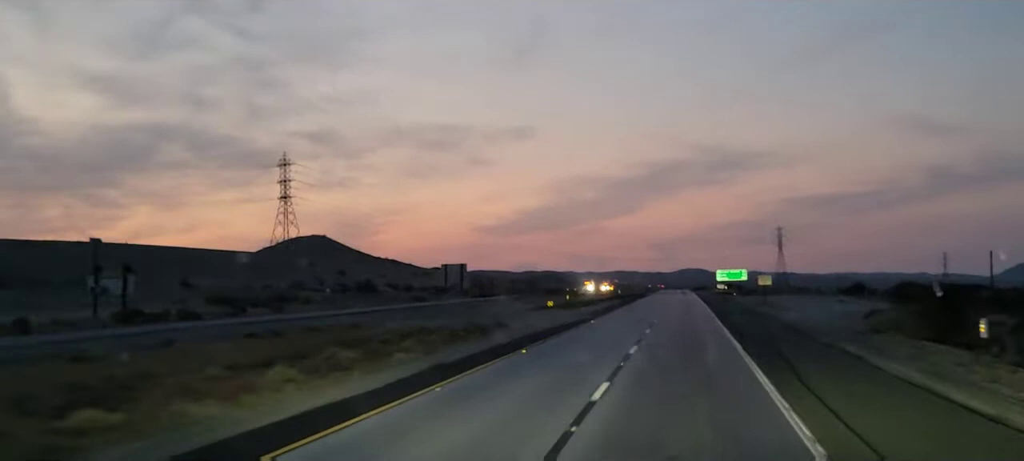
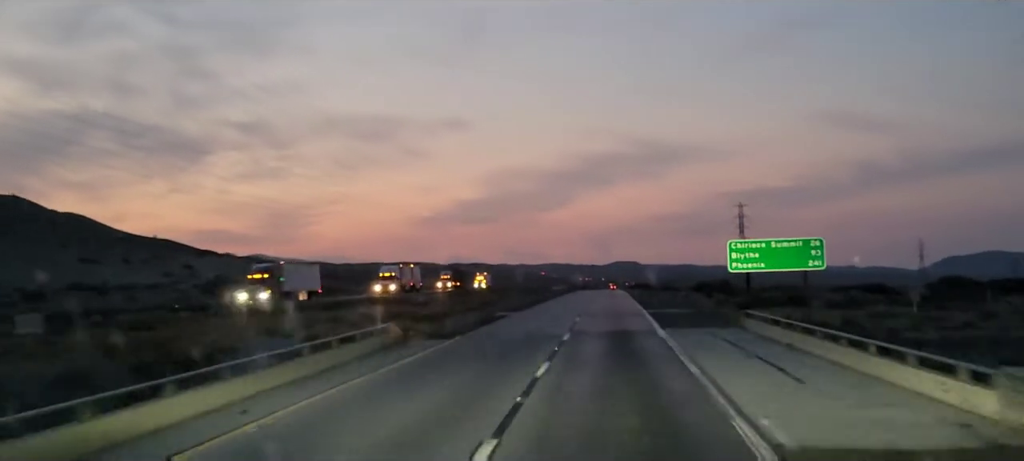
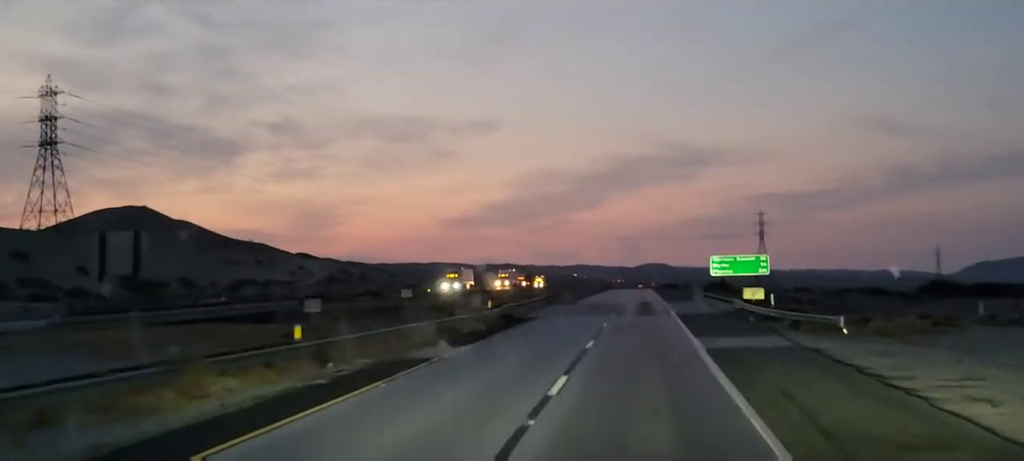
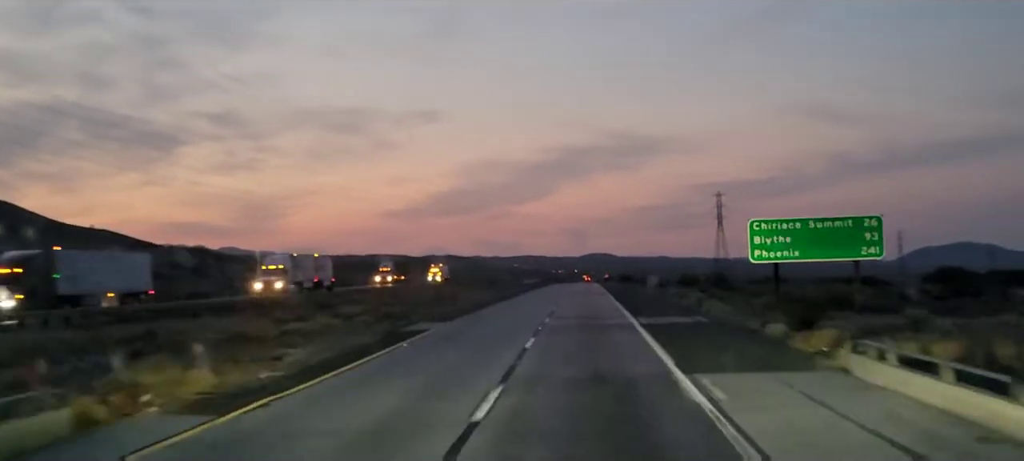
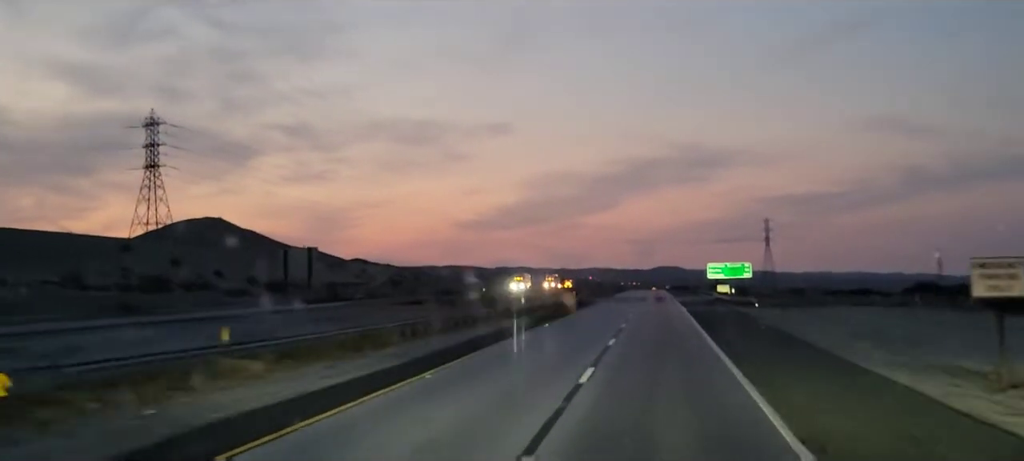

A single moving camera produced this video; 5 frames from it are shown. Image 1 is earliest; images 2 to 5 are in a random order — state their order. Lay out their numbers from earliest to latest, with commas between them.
5, 3, 2, 4
